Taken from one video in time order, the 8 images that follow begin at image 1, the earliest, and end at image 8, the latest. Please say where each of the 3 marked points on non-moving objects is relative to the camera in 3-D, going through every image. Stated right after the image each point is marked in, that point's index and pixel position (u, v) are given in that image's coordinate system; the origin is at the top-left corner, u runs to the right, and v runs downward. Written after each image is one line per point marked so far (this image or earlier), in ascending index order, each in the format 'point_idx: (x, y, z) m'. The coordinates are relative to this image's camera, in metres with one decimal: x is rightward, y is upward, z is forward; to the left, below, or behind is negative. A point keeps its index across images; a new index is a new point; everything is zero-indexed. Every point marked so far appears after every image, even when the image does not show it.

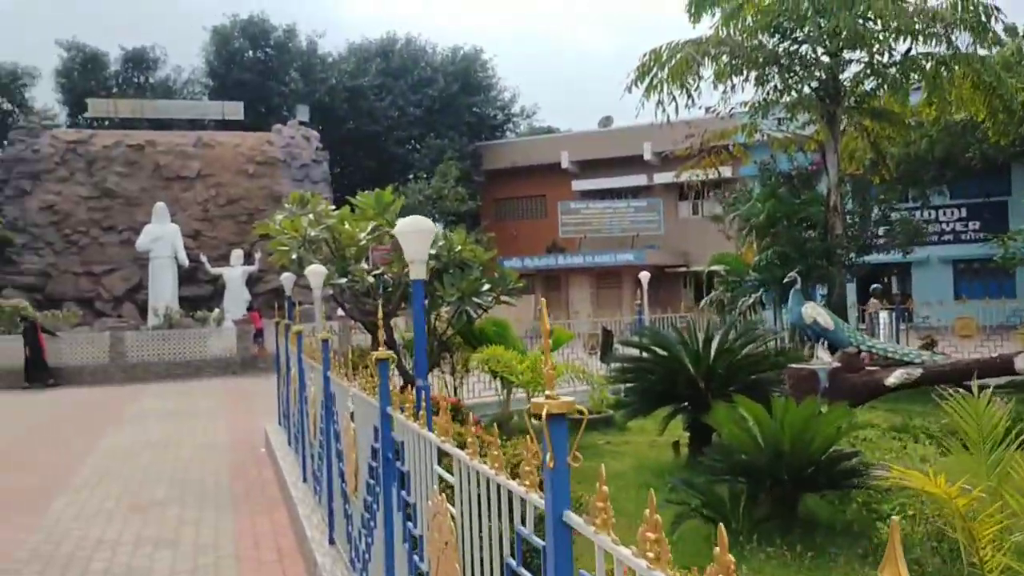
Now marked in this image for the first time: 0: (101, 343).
0: (-8.5, -1.2, +17.0) m
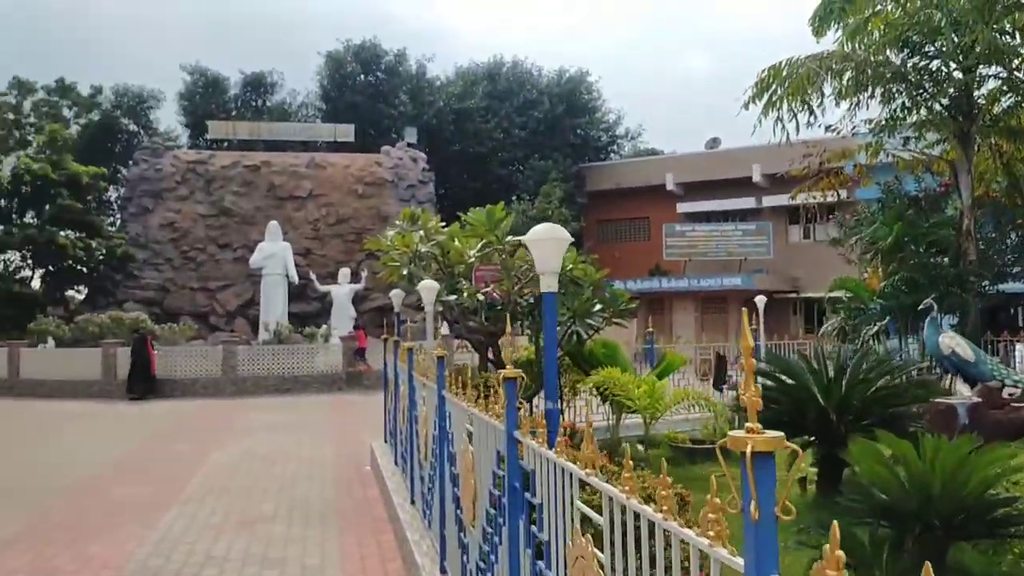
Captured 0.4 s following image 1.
0: (-6.3, -1.5, +17.5) m
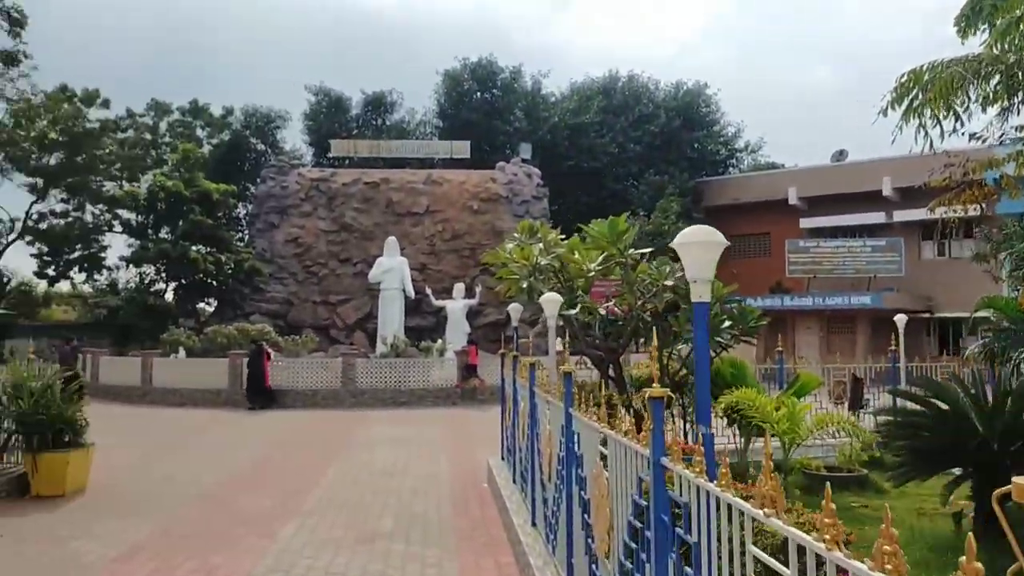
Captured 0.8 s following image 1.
0: (-3.9, -1.8, +17.9) m
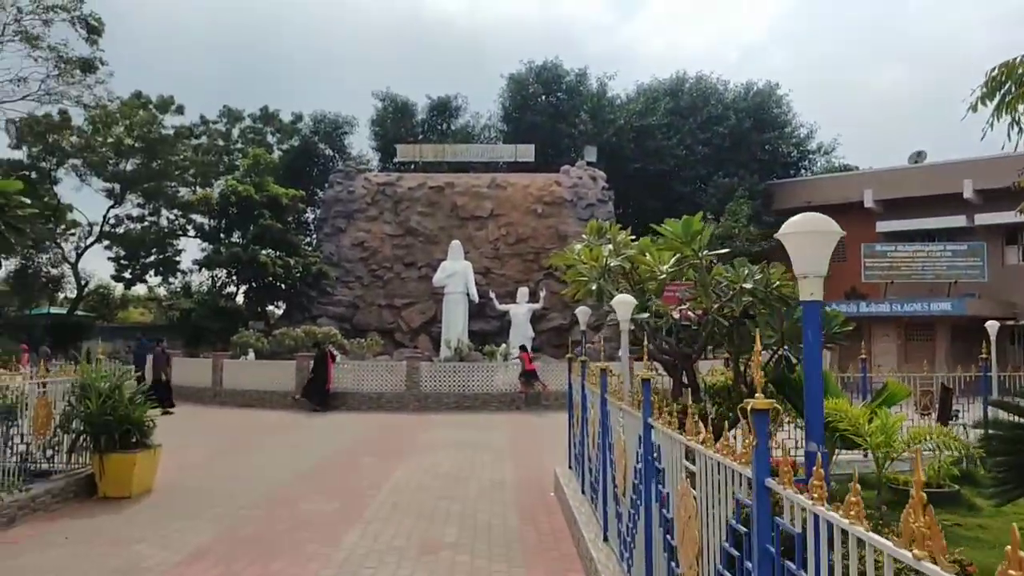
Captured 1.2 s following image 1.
0: (-2.5, -1.9, +17.9) m
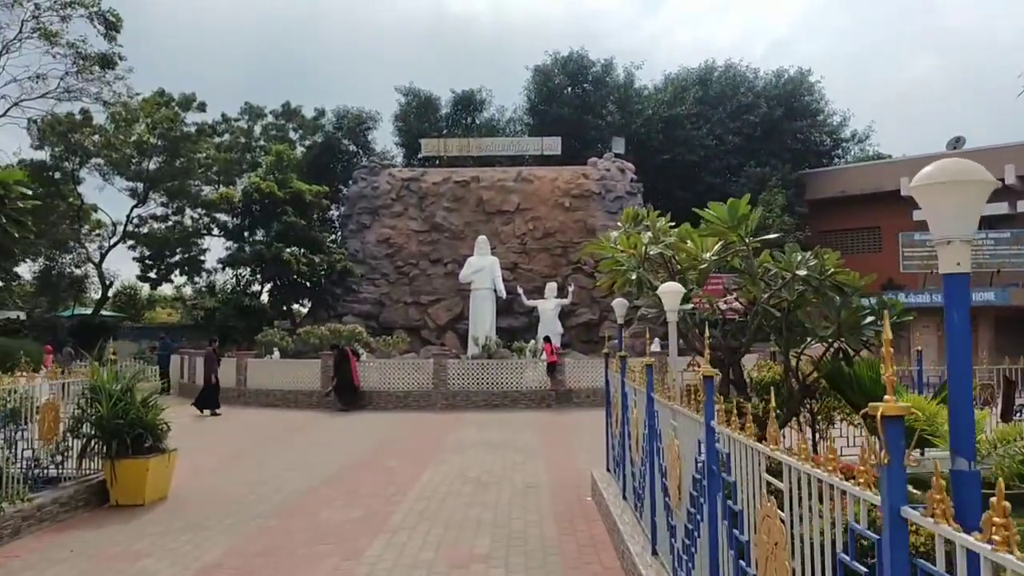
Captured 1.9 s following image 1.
0: (-1.8, -1.8, +17.5) m
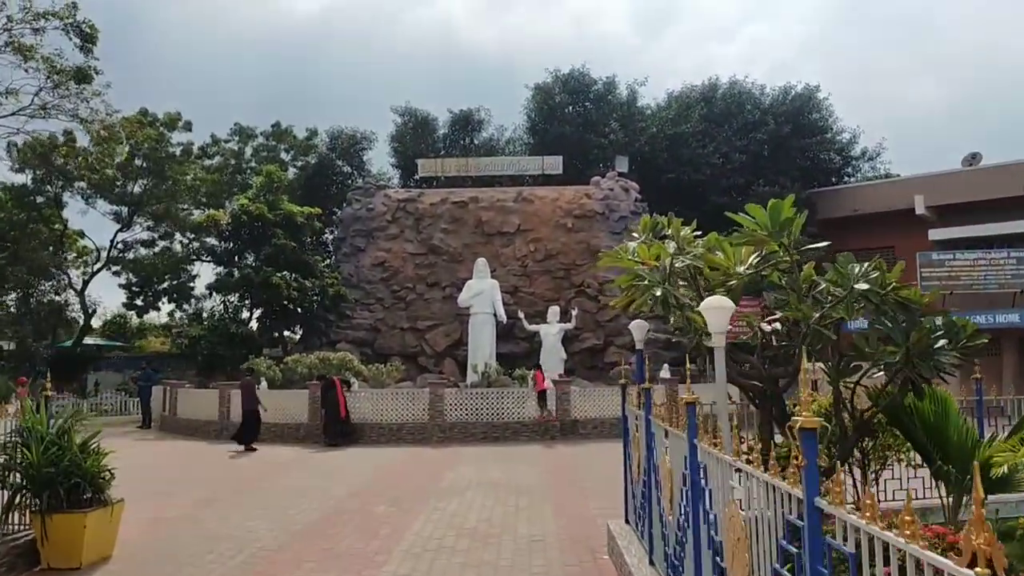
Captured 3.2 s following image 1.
0: (-1.8, -2.3, +16.3) m
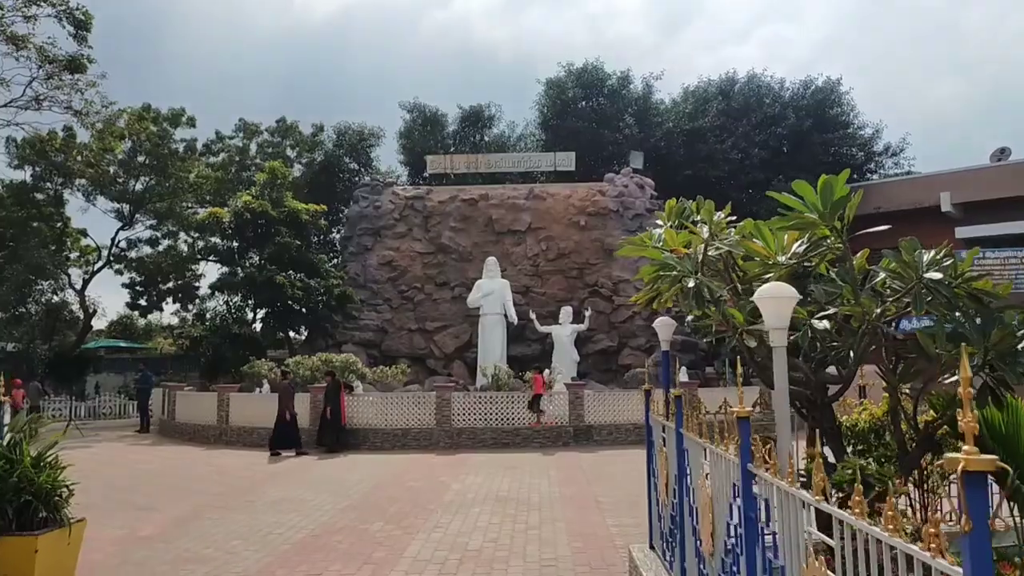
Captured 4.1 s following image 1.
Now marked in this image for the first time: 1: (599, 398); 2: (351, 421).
0: (-1.6, -2.2, +15.5) m
1: (+1.7, -2.1, +15.8) m
2: (-3.1, -2.5, +15.6) m
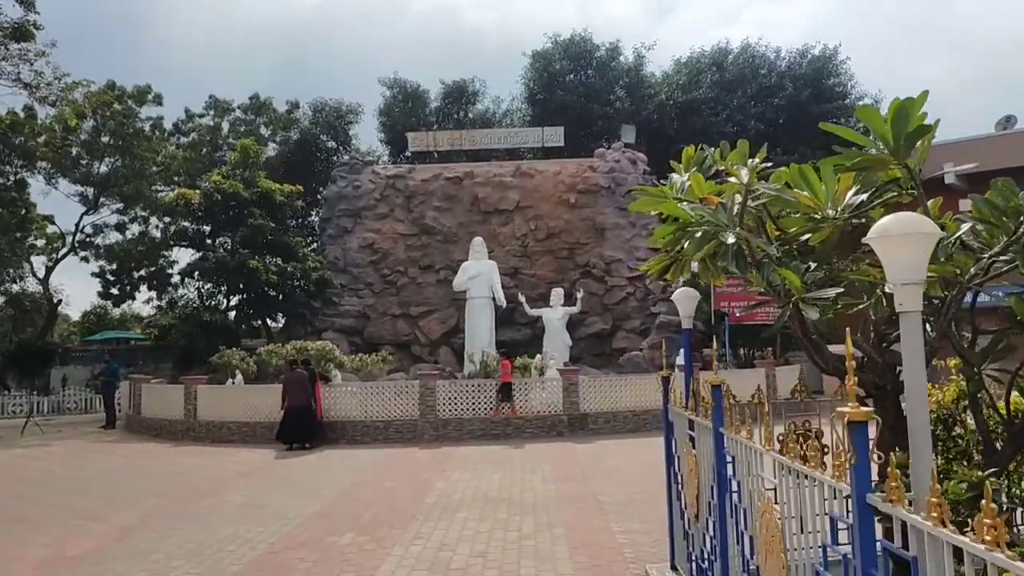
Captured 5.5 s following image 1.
0: (-1.8, -1.9, +14.4) m
1: (+1.5, -1.7, +14.8) m
2: (-3.2, -2.2, +14.5) m
